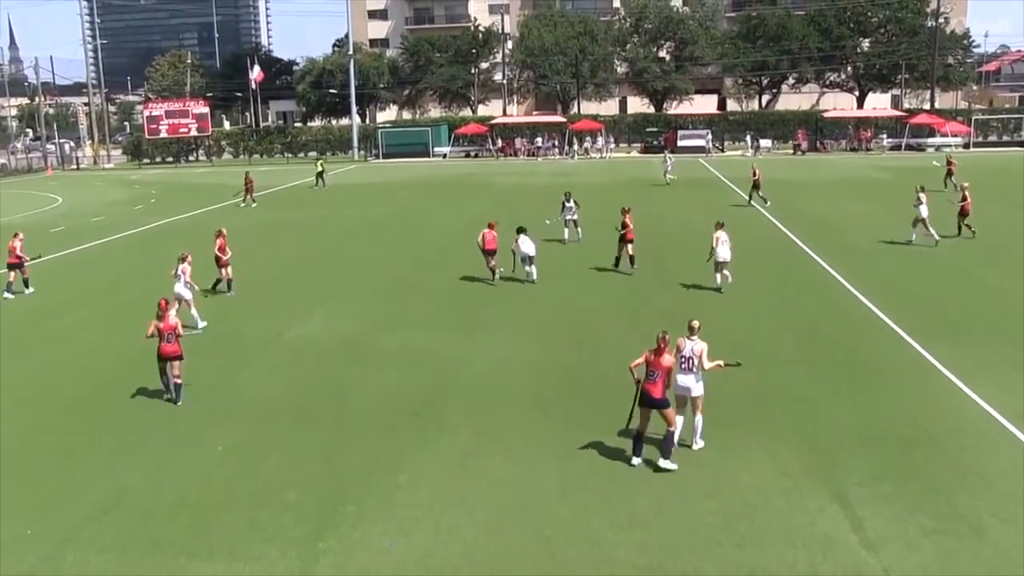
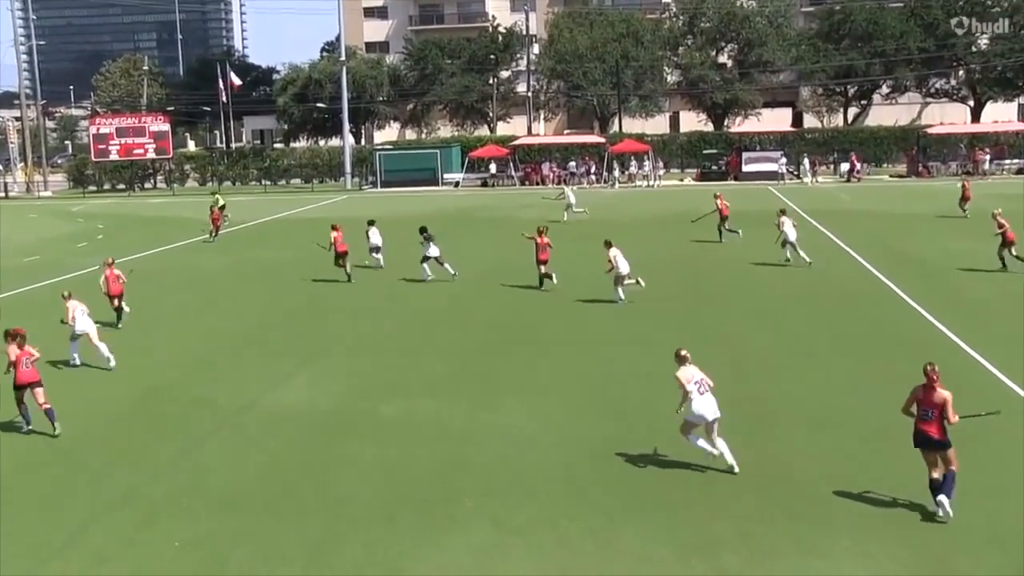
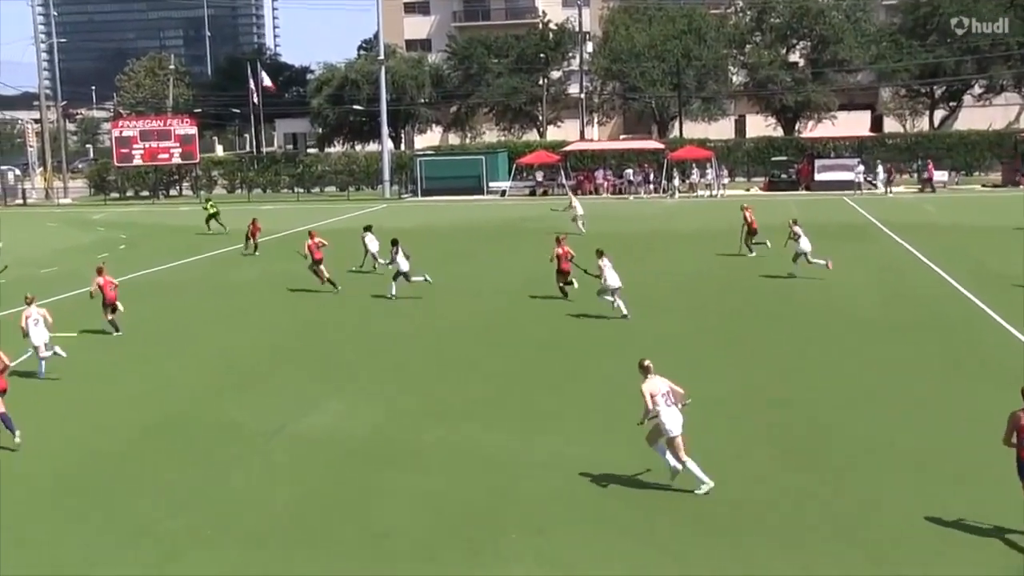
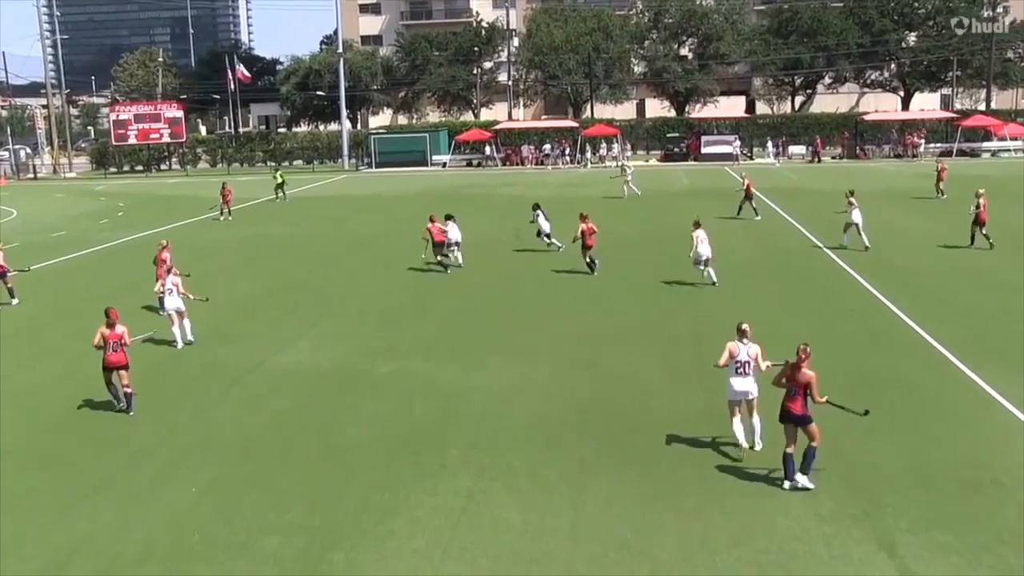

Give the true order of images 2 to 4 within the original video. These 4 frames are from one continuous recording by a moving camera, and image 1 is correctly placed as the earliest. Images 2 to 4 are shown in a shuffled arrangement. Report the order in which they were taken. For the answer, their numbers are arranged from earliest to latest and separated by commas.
4, 2, 3
